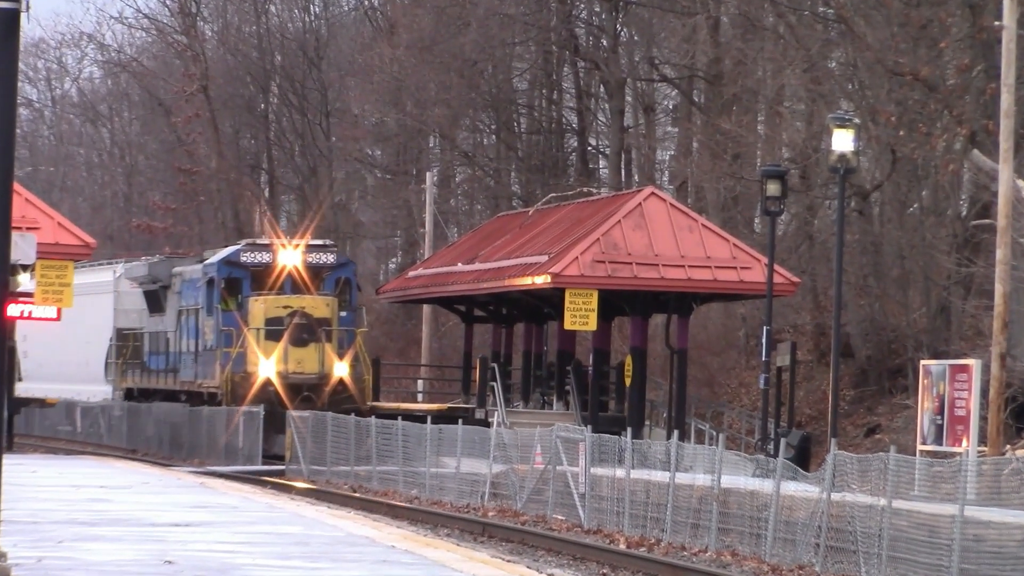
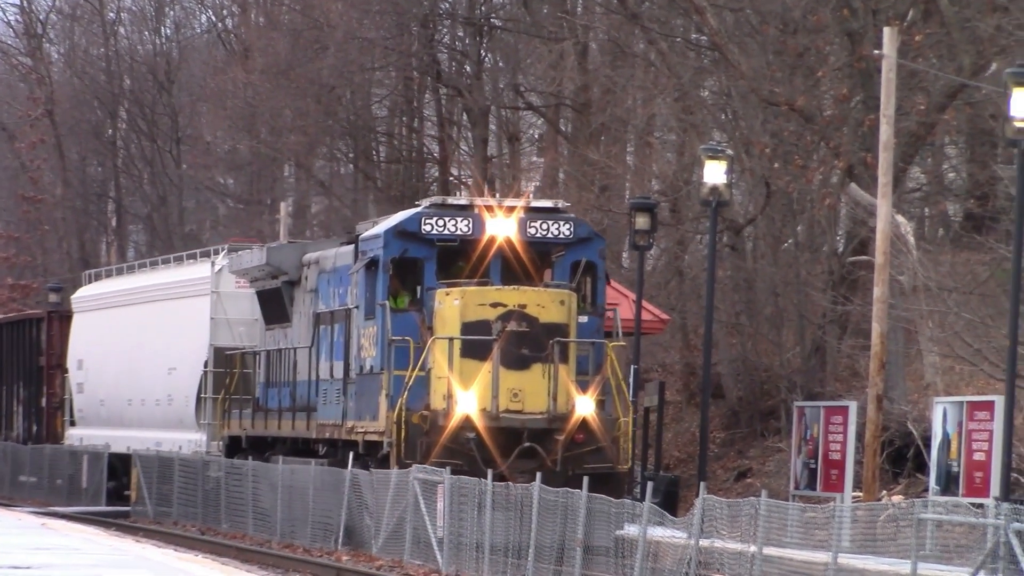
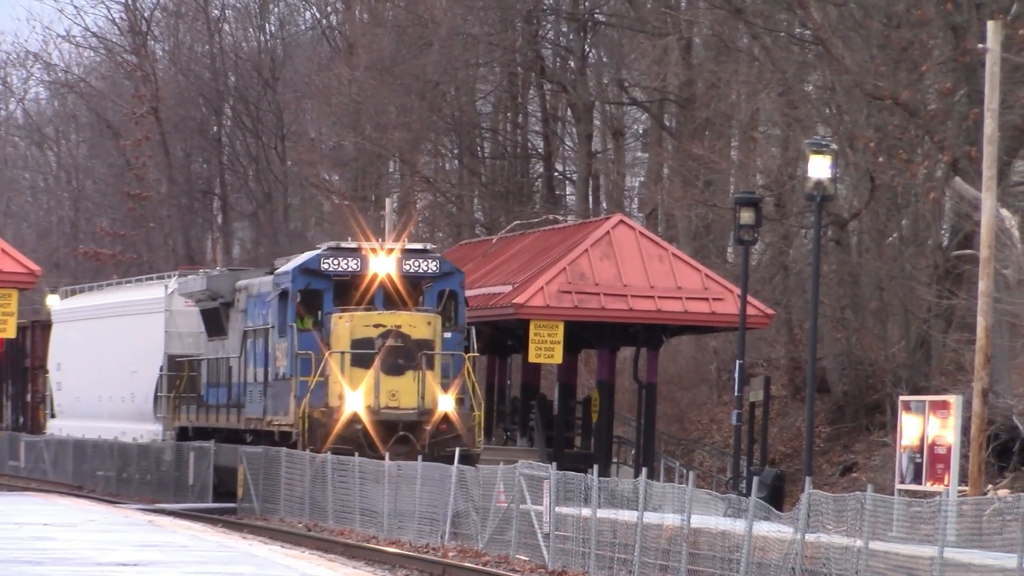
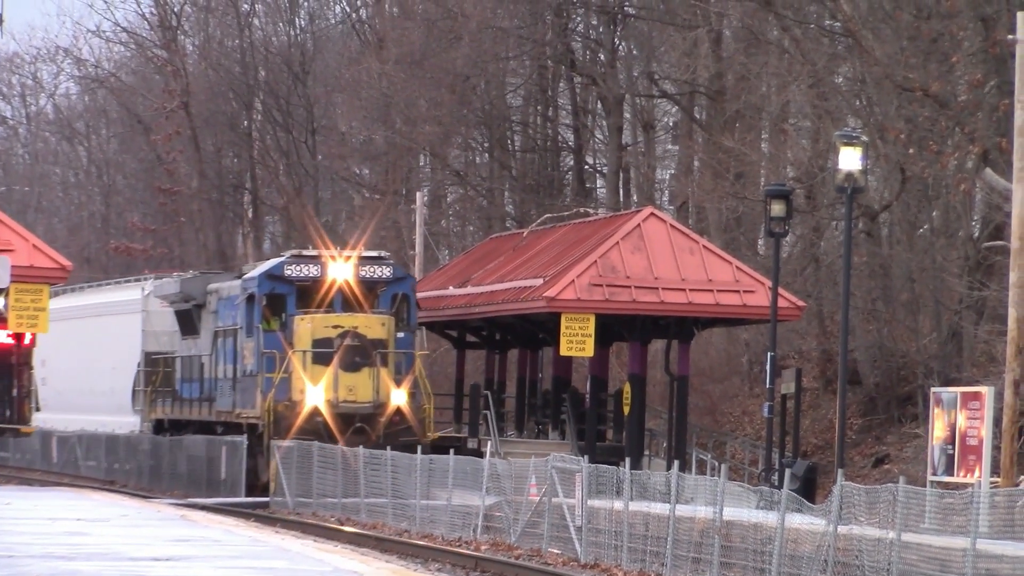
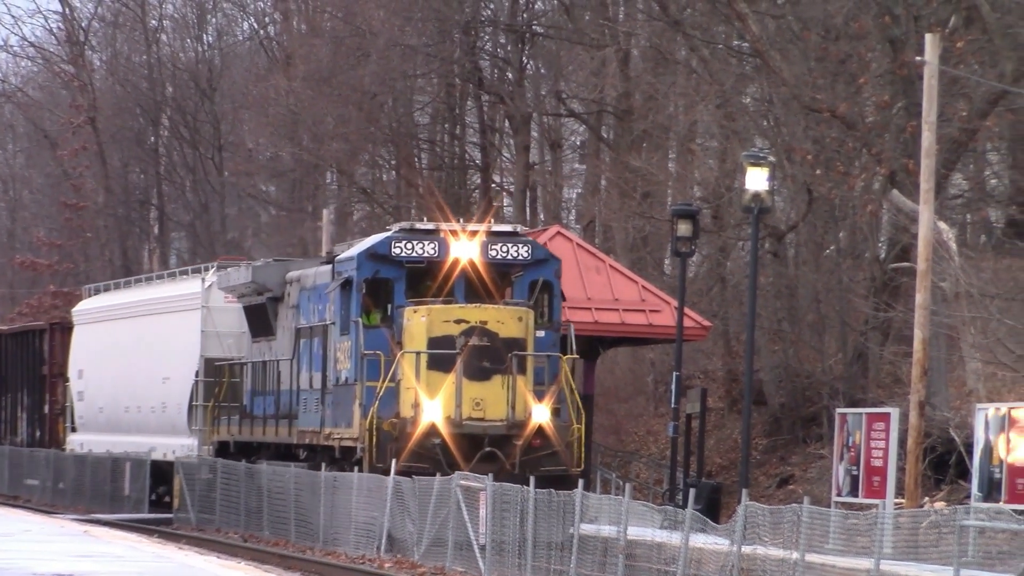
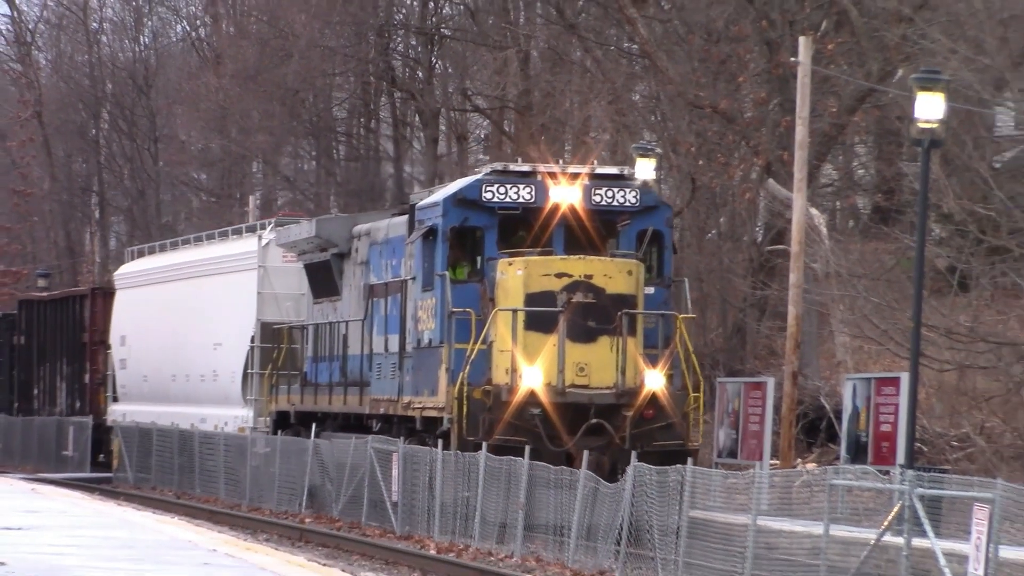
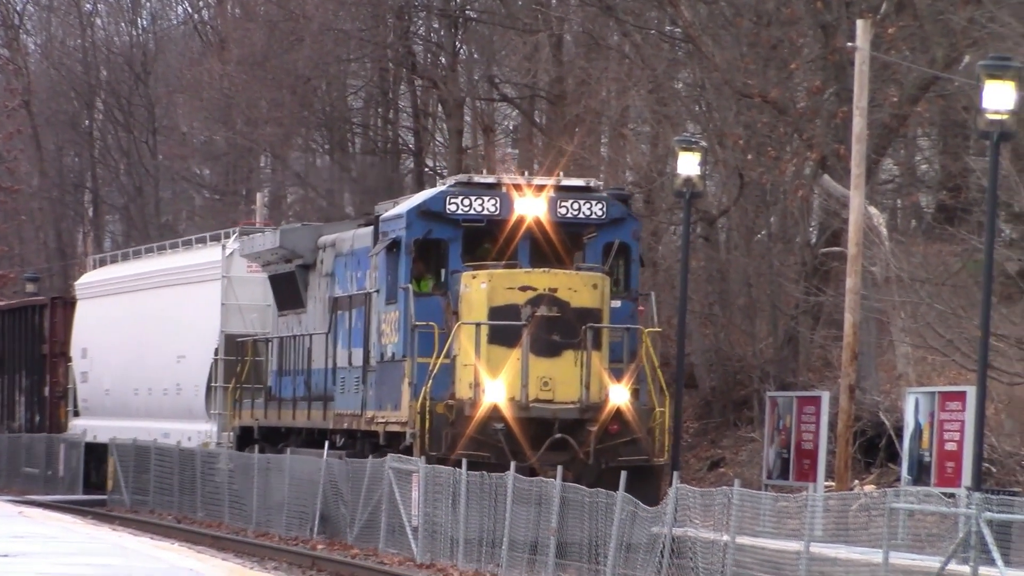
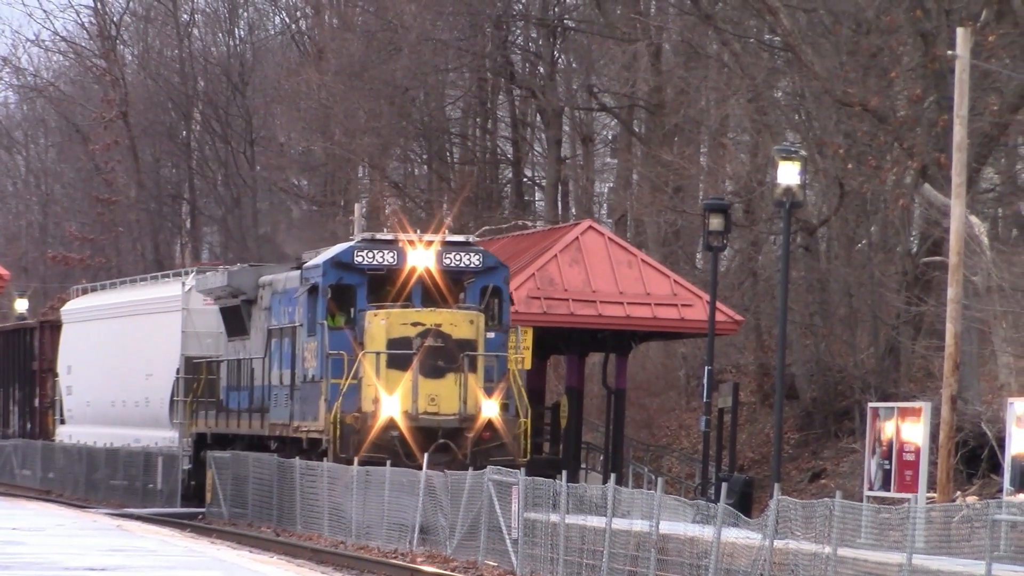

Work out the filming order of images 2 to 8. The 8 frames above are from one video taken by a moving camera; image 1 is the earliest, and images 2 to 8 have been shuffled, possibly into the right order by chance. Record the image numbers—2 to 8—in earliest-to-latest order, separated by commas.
4, 3, 8, 5, 2, 7, 6
